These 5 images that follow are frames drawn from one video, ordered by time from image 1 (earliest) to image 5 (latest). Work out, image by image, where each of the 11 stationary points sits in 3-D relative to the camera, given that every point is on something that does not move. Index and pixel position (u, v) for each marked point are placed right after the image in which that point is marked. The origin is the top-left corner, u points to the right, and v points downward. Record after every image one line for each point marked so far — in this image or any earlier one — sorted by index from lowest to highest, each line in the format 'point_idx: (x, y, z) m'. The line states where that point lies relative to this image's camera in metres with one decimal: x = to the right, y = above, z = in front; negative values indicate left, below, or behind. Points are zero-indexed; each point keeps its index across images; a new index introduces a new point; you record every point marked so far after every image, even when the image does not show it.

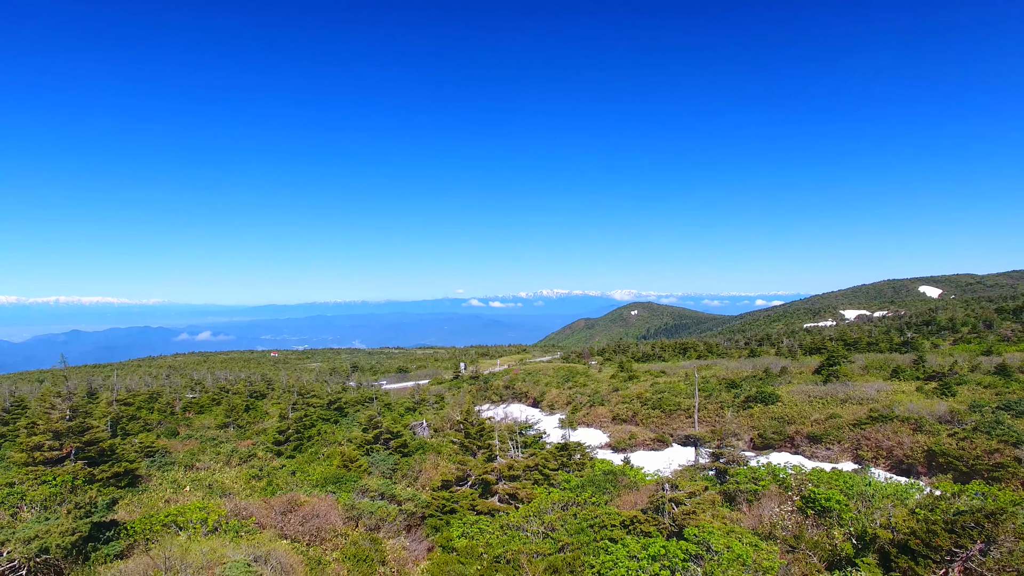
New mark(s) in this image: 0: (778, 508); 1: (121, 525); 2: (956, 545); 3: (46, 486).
0: (+10.1, -8.3, +16.1) m
1: (-14.9, -9.0, +16.1) m
2: (+12.3, -7.1, +11.7) m
3: (-21.7, -9.2, +19.7) m
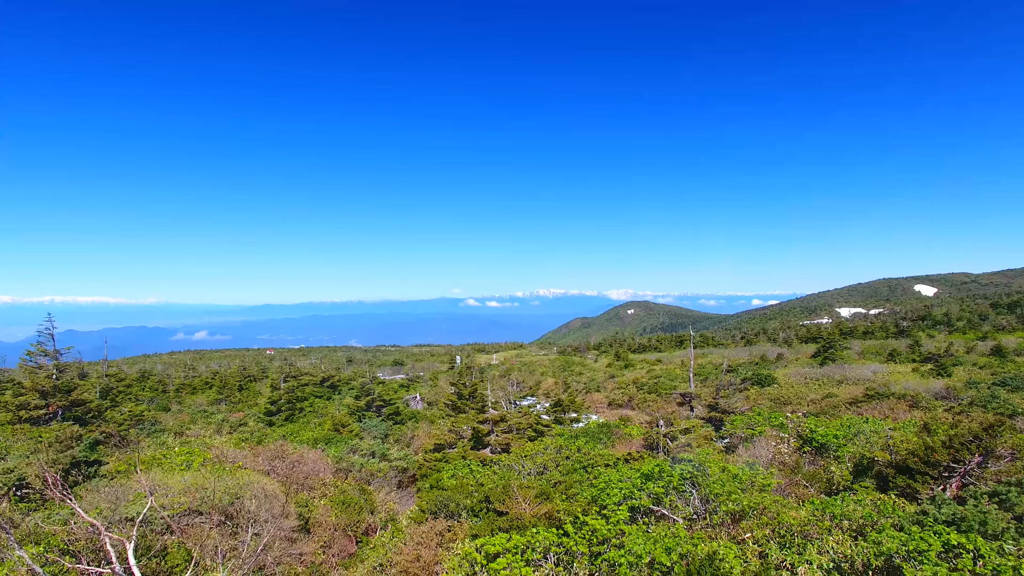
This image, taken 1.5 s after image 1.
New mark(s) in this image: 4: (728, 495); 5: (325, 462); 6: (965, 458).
0: (+9.8, -5.9, +15.8) m
1: (-15.2, -6.6, +15.7) m
2: (+12.0, -4.7, +11.4) m
3: (-22.1, -6.8, +19.3) m
4: (+5.8, -5.6, +11.3) m
5: (-8.9, -8.3, +20.0) m
6: (+12.1, -4.5, +11.3) m
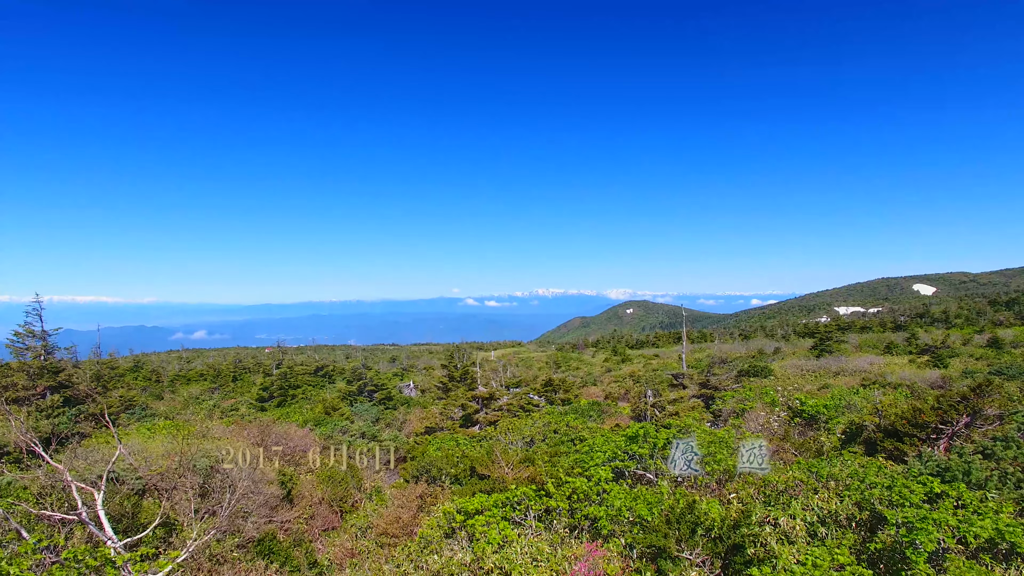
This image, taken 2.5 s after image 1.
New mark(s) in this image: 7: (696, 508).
0: (+9.3, -4.8, +15.7) m
1: (-15.6, -5.5, +15.5) m
2: (+11.5, -3.6, +11.3) m
3: (-22.6, -5.7, +19.1) m
4: (+5.3, -4.5, +11.1) m
5: (-9.4, -7.2, +19.8) m
6: (+11.6, -3.4, +11.2) m
7: (+3.8, -4.5, +8.7) m
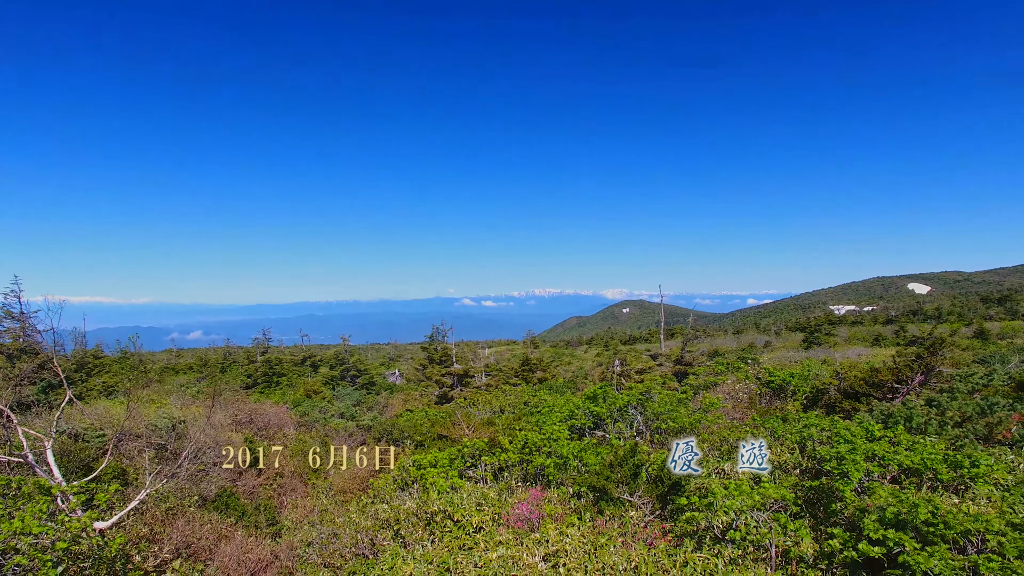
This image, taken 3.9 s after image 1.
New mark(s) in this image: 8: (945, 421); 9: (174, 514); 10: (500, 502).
0: (+8.2, -3.7, +15.8) m
1: (-16.8, -4.4, +15.5) m
2: (+10.4, -2.5, +11.4) m
3: (-23.7, -4.7, +19.1) m
4: (+4.3, -3.4, +11.2) m
5: (-10.5, -6.2, +19.9) m
6: (+10.5, -2.4, +11.3) m
7: (+2.7, -3.4, +8.8) m
8: (+9.0, -2.8, +8.7) m
9: (-7.6, -5.1, +9.5) m
10: (-0.2, -4.2, +8.3) m
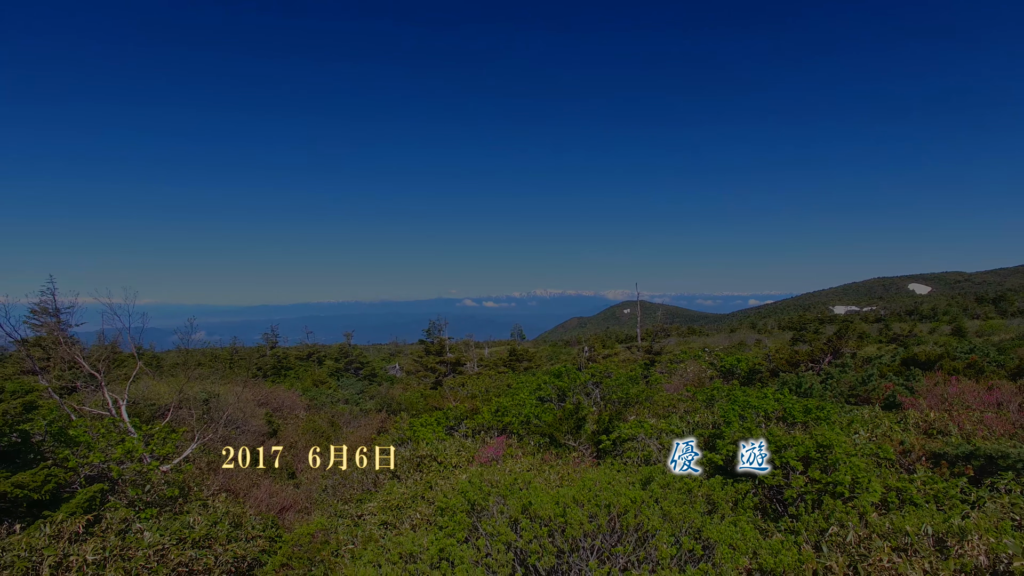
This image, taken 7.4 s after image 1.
0: (+7.5, -3.6, +18.0) m
1: (-17.4, -4.3, +17.9) m
2: (+9.7, -2.3, +13.7) m
3: (-24.4, -4.6, +21.4) m
4: (+3.6, -3.3, +13.5) m
5: (-11.2, -6.0, +22.2) m
6: (+9.8, -2.2, +13.5) m
7: (+2.0, -3.3, +11.1) m
8: (+8.3, -2.6, +11.0) m
9: (-8.3, -4.9, +11.8) m
10: (-0.9, -4.0, +10.6) m
